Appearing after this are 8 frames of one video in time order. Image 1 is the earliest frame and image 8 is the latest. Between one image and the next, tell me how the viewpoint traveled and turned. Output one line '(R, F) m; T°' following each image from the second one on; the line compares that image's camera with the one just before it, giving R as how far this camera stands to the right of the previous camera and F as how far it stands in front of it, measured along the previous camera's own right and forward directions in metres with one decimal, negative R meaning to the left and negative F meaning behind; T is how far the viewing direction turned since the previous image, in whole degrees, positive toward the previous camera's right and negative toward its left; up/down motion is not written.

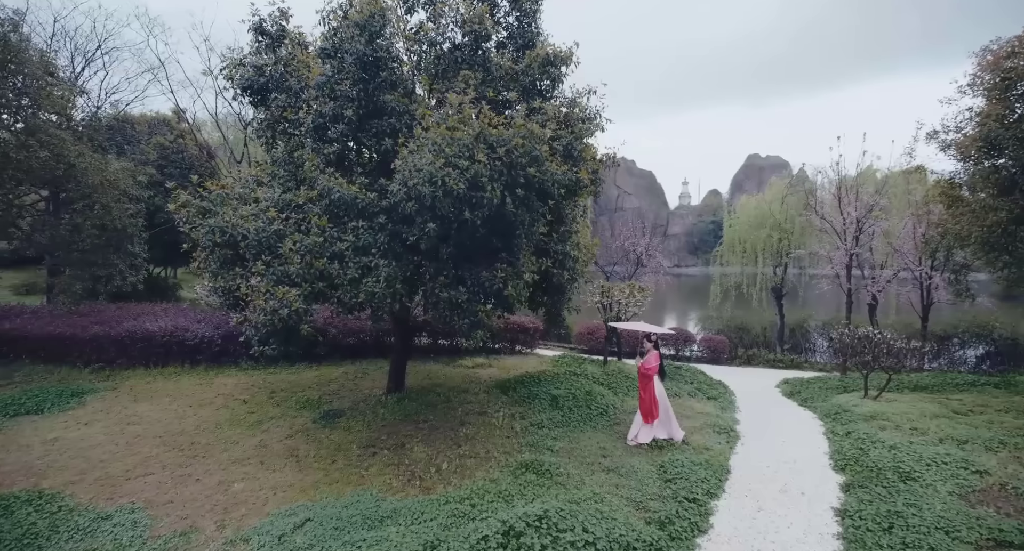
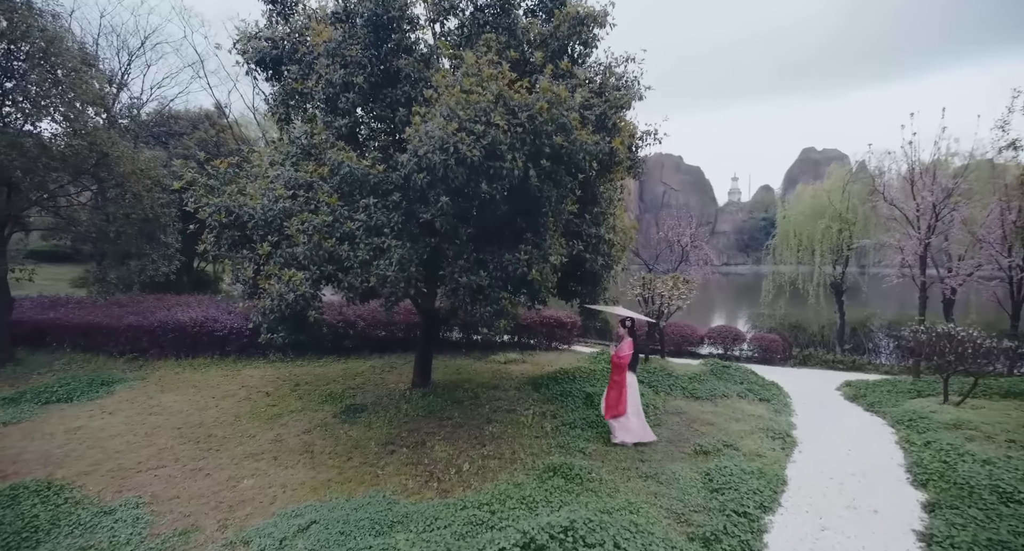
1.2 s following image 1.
(+0.2, +0.5) m; -5°
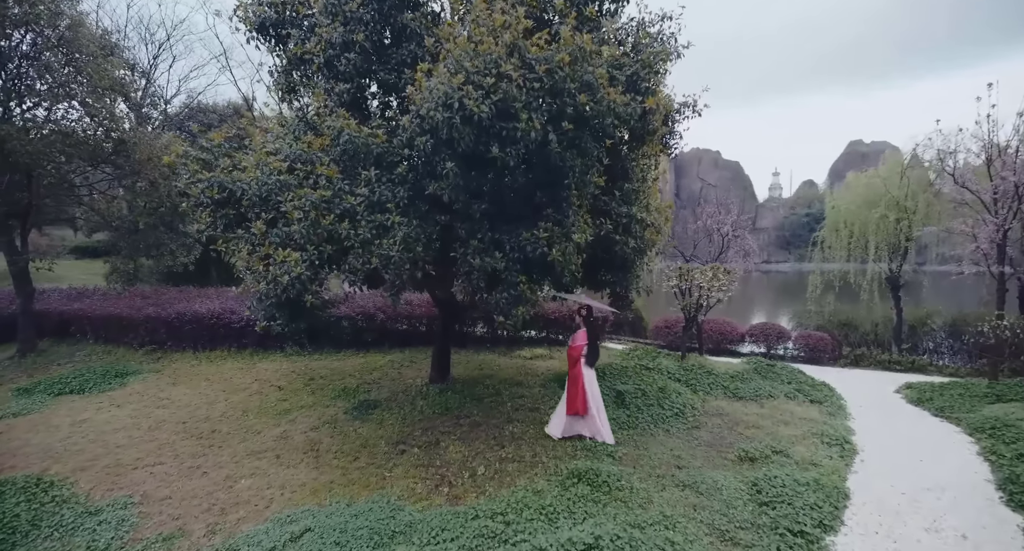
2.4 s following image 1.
(+0.1, +0.6) m; -4°
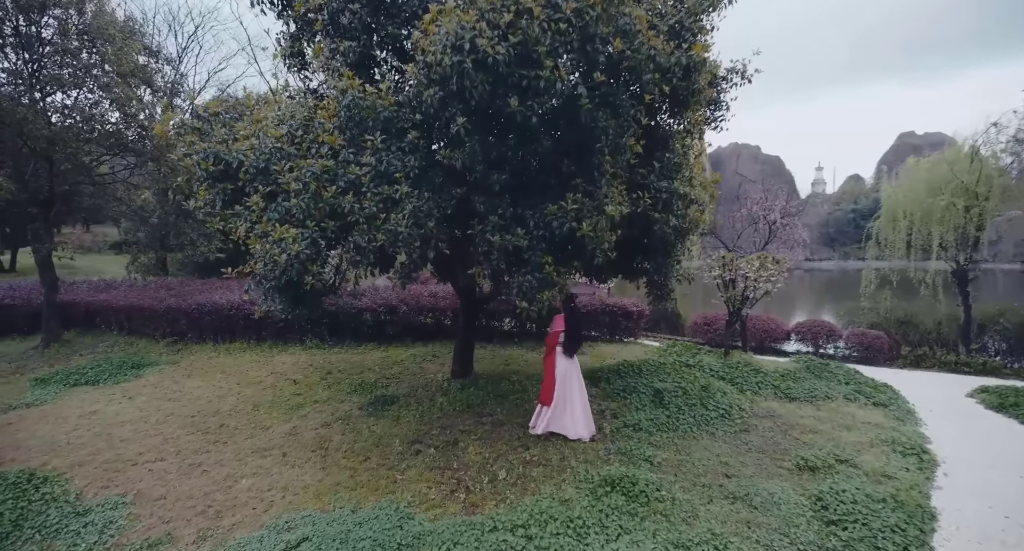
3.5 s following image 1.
(+0.1, +0.5) m; -4°
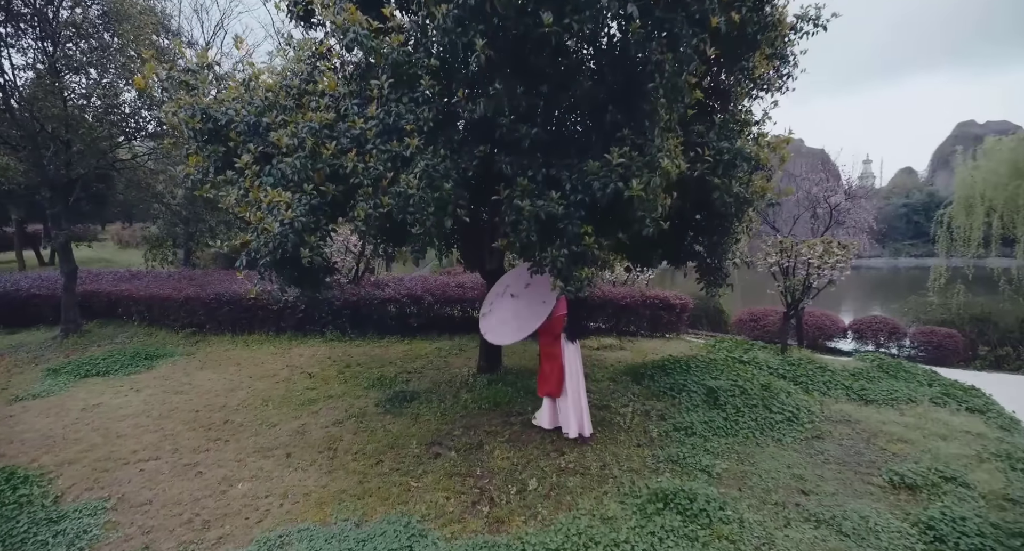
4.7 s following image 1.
(0.0, +0.6) m; -4°
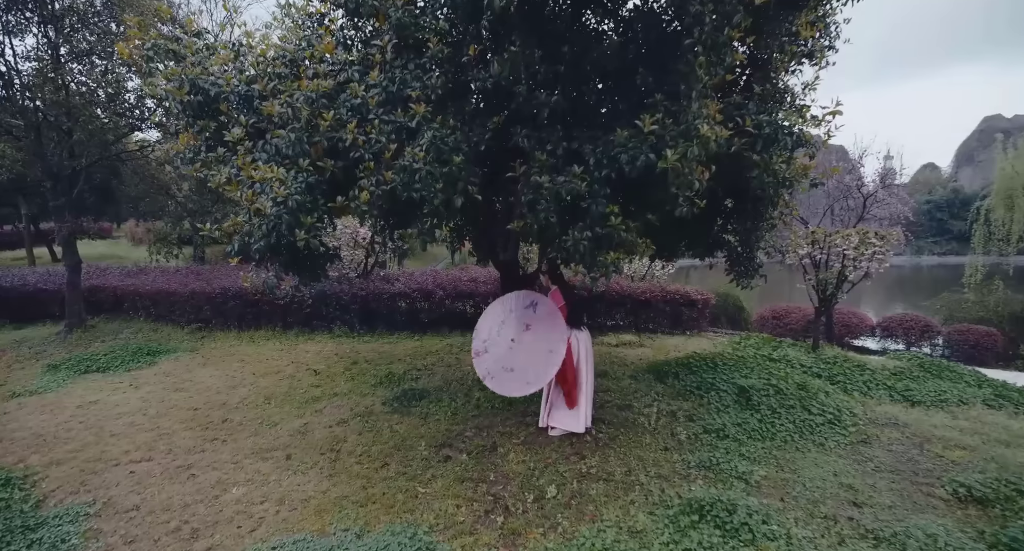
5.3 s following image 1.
(0.0, +0.3) m; -1°
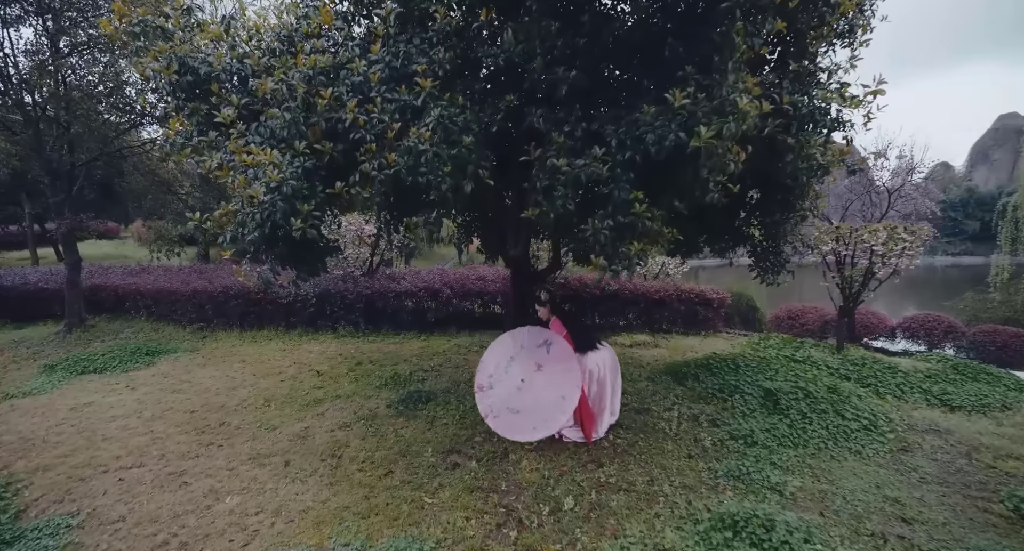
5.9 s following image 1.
(0.0, +0.3) m; -1°
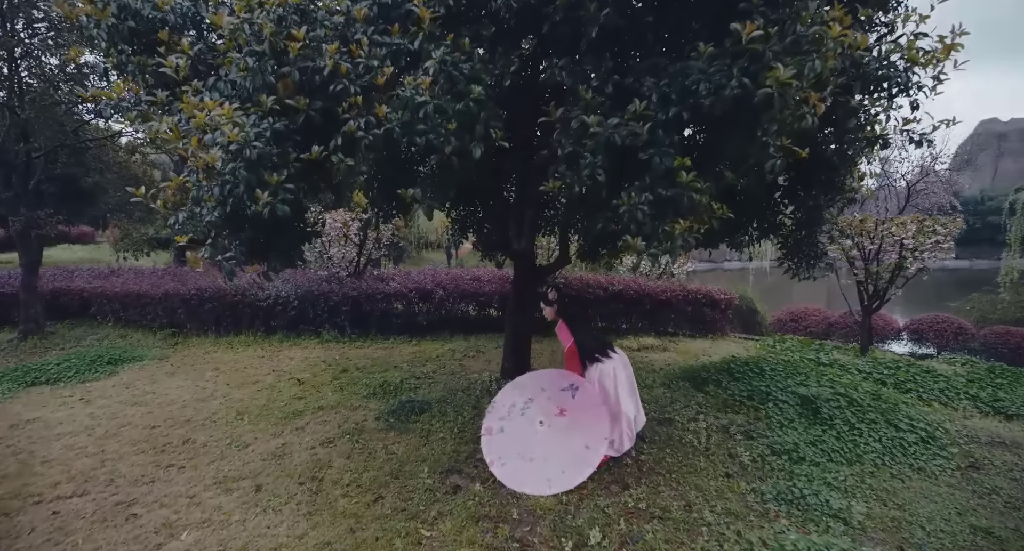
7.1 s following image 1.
(-0.1, +0.5) m; +1°
